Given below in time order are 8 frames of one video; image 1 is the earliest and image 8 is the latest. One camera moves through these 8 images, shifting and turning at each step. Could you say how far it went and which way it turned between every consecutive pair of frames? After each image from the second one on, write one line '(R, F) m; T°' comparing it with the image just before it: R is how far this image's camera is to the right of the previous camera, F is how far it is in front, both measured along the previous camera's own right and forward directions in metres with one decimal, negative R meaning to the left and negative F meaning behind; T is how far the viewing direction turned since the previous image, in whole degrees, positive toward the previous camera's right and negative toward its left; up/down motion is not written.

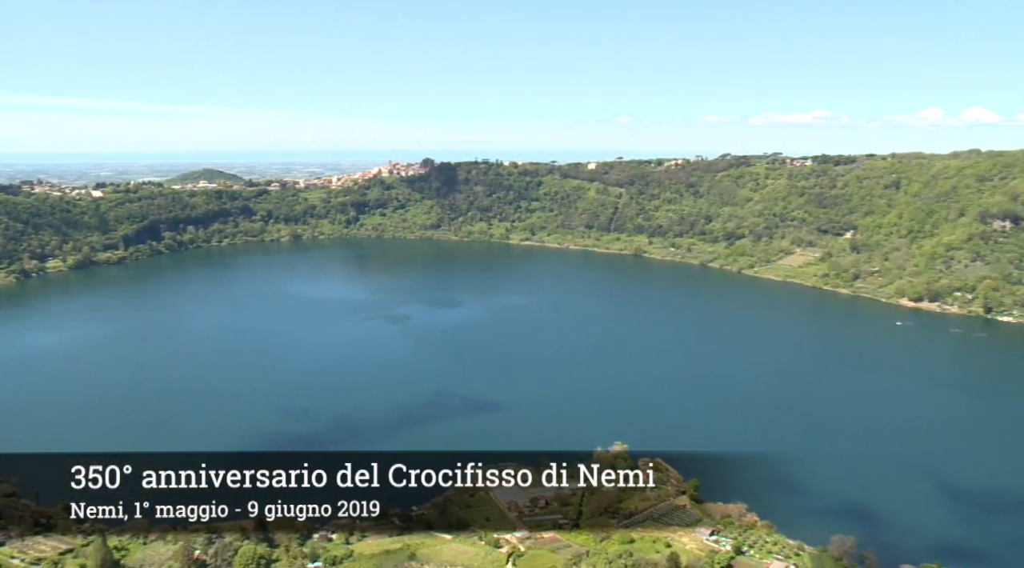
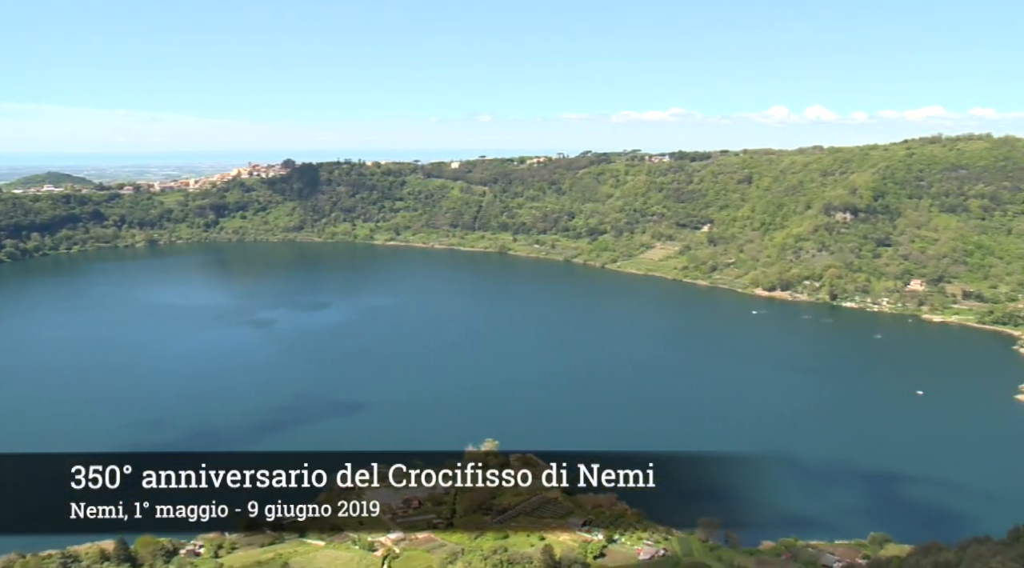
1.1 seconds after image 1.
(+3.3, +0.2) m; +2°
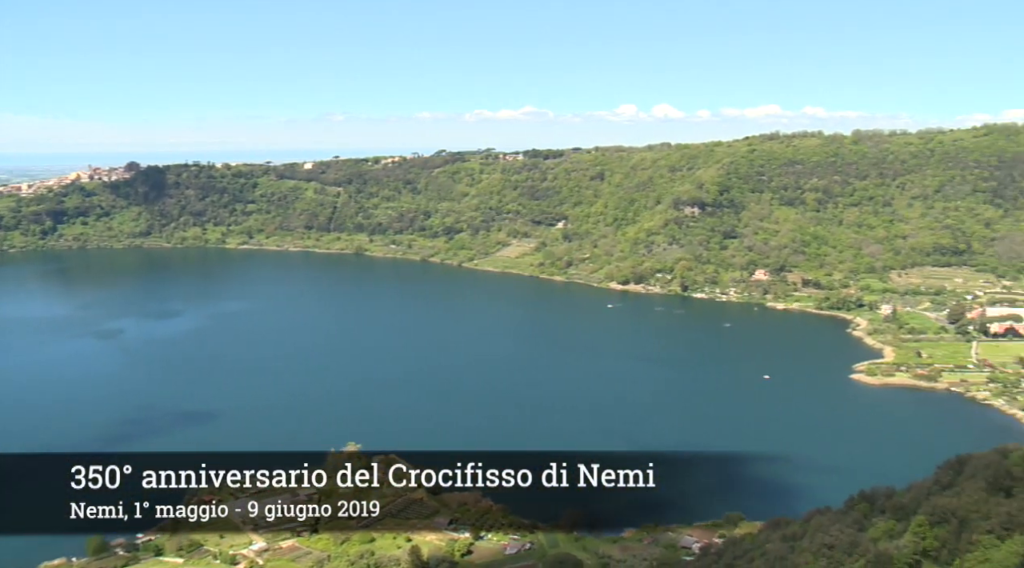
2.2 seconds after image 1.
(+0.2, -0.1) m; +8°
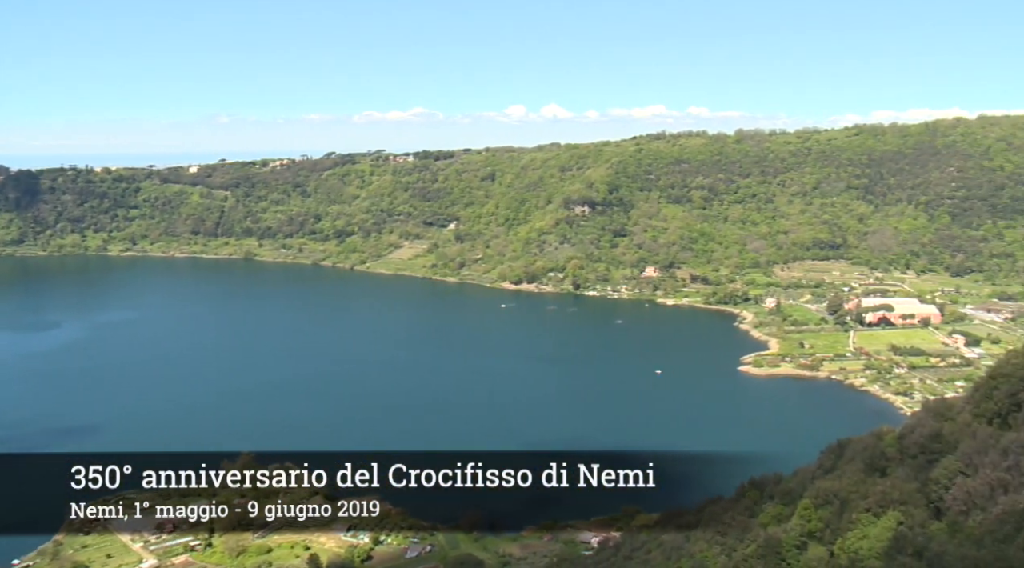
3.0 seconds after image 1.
(+0.1, -0.1) m; +6°
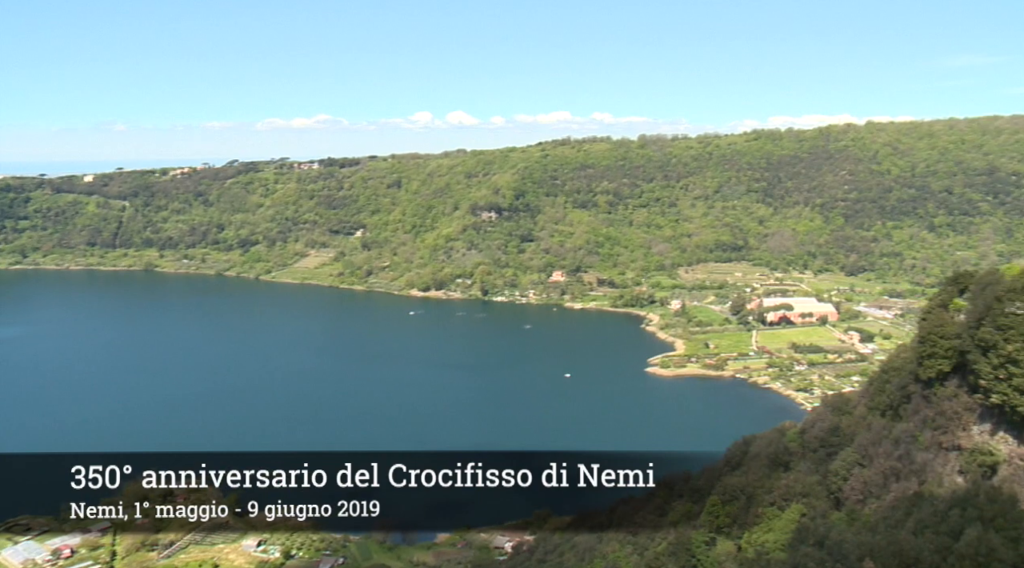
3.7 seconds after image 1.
(0.0, 0.0) m; +5°
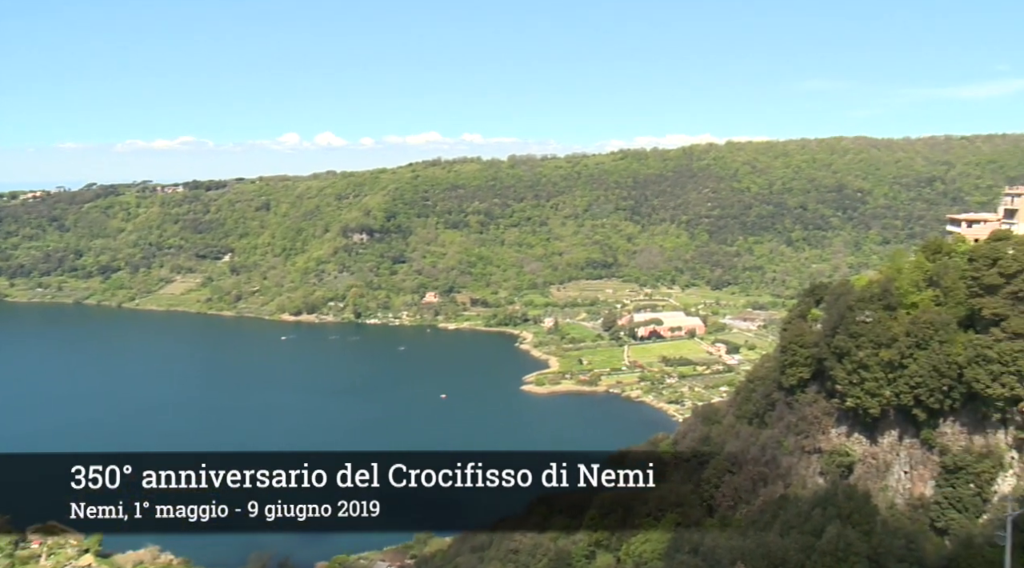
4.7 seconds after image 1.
(+0.1, 0.0) m; +7°
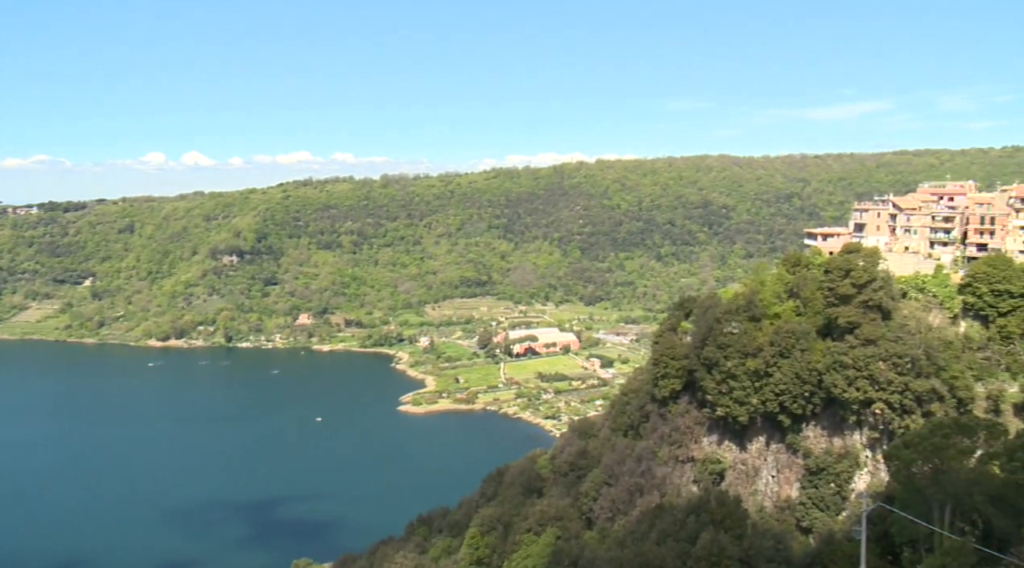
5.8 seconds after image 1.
(+0.1, 0.0) m; +7°
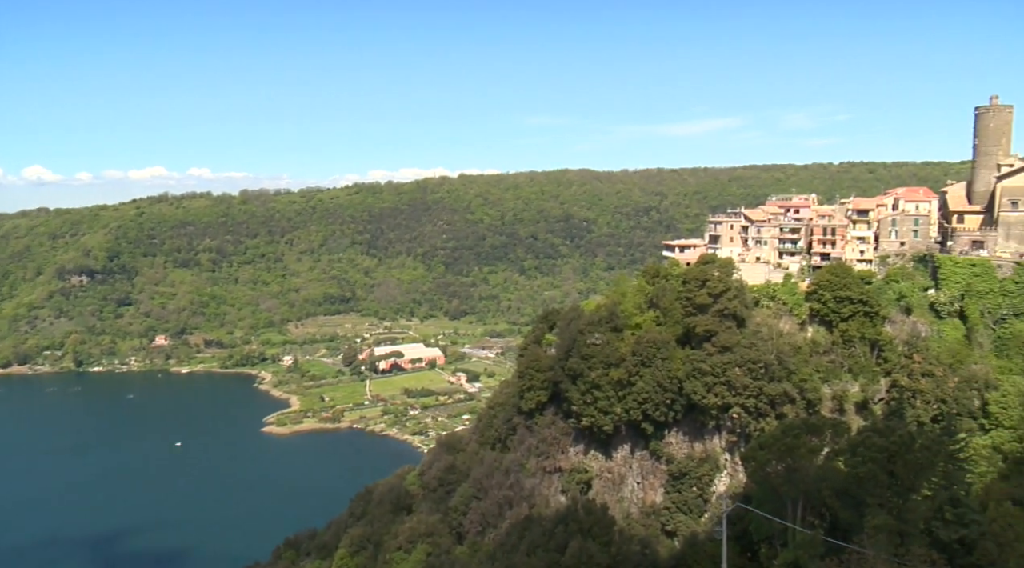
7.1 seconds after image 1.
(+0.1, -0.1) m; +8°
